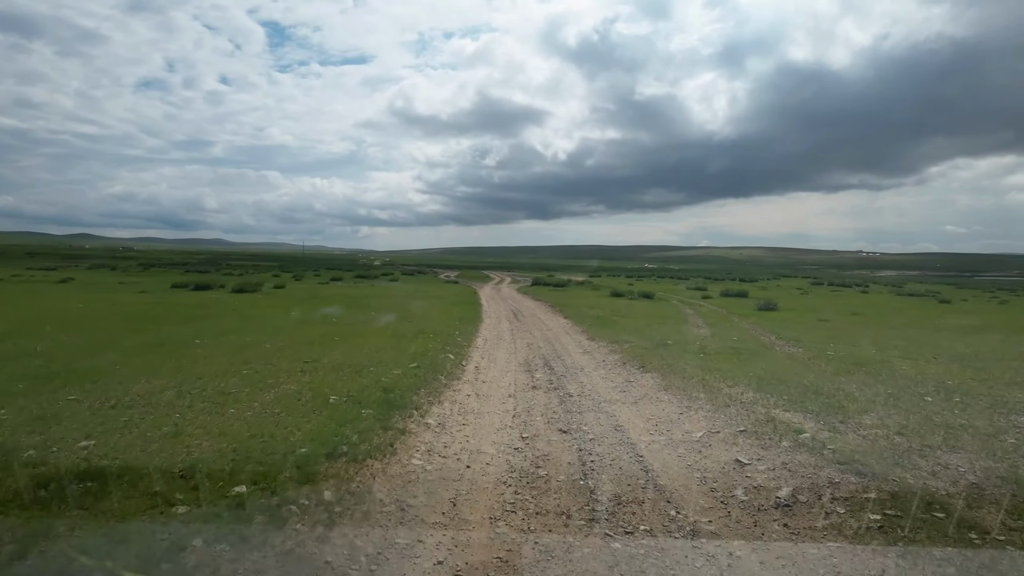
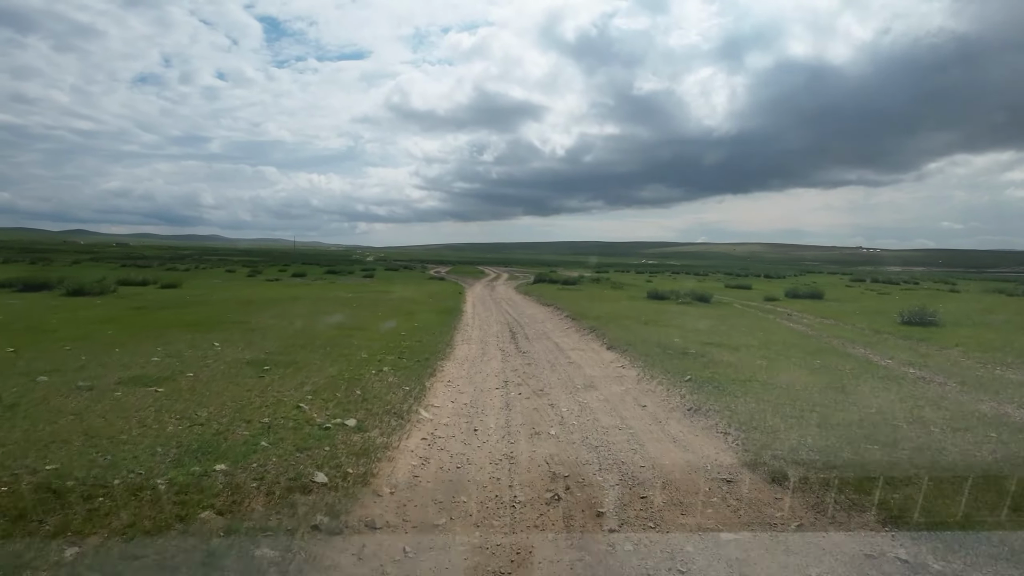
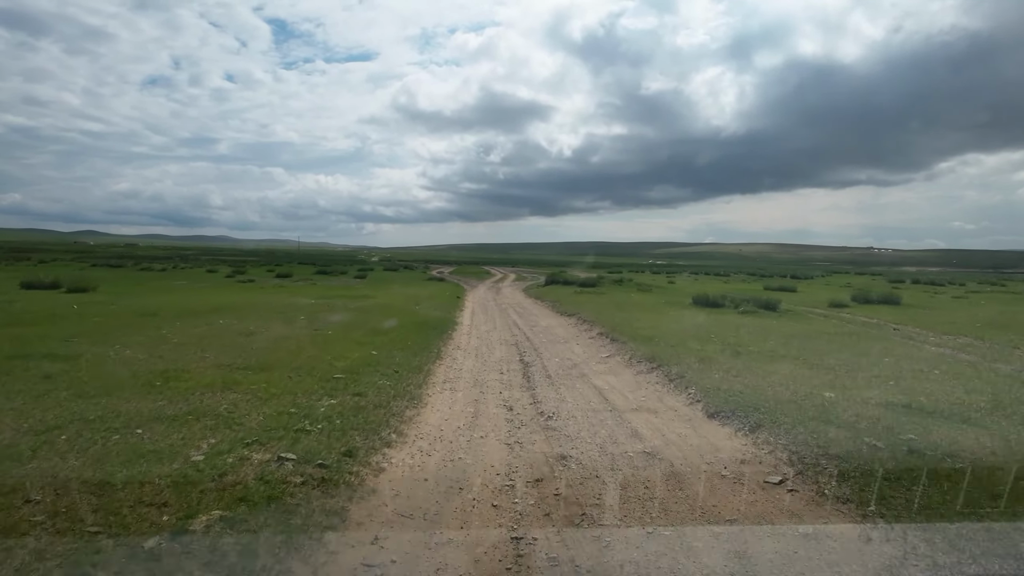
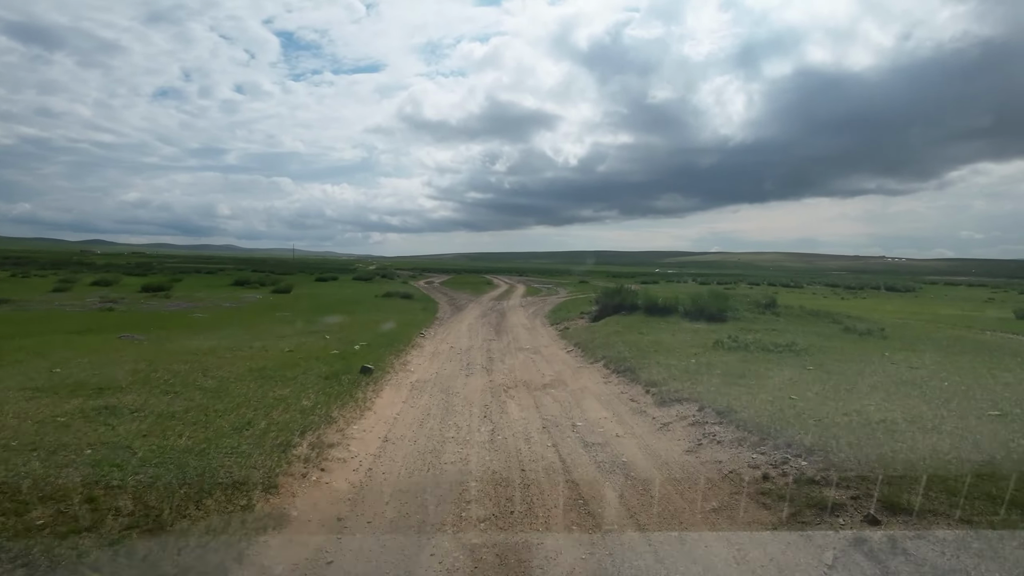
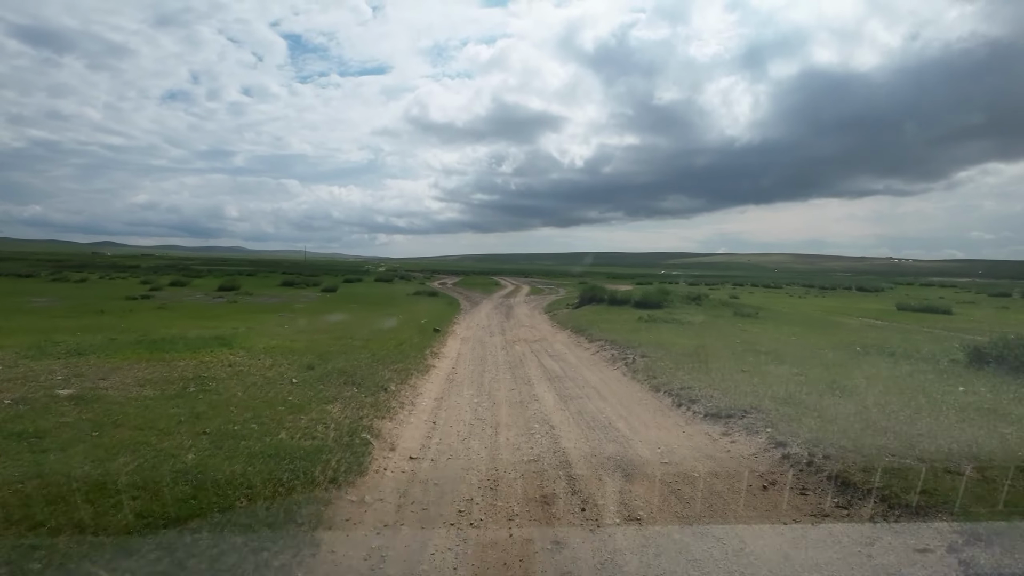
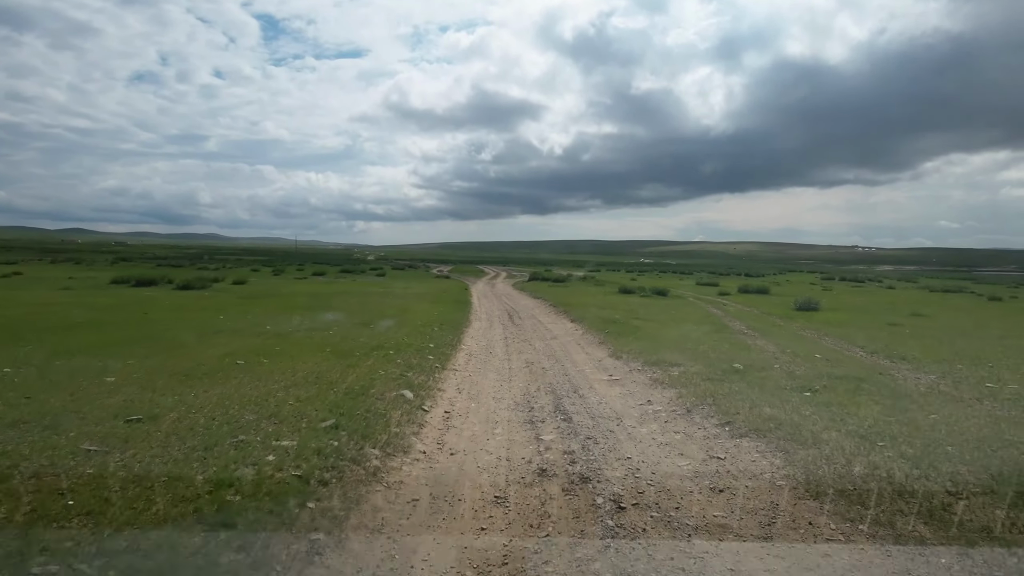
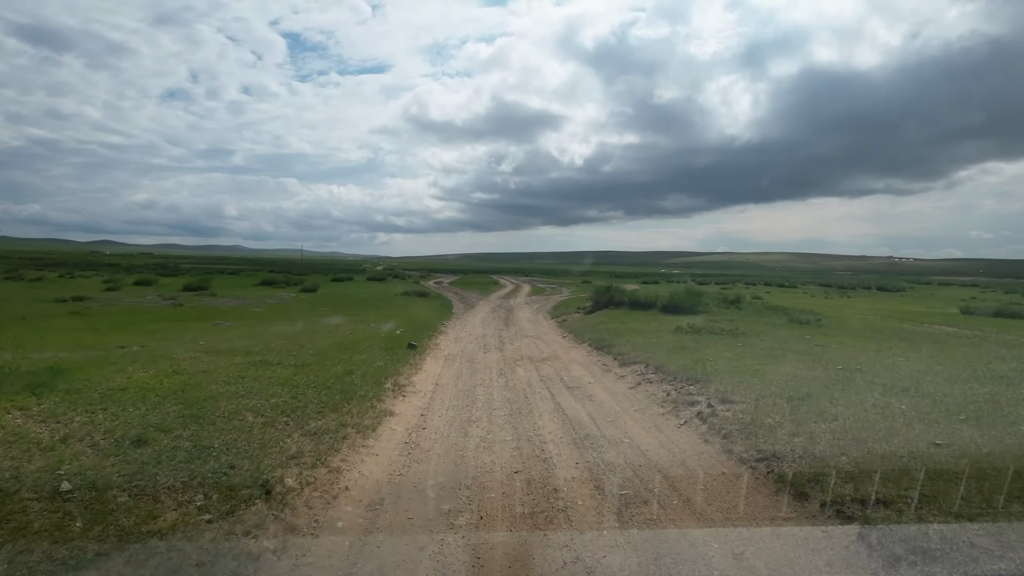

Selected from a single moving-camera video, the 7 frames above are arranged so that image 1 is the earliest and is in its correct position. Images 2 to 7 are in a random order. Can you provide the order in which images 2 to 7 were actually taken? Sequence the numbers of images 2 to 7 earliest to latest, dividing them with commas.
6, 2, 3, 5, 7, 4
